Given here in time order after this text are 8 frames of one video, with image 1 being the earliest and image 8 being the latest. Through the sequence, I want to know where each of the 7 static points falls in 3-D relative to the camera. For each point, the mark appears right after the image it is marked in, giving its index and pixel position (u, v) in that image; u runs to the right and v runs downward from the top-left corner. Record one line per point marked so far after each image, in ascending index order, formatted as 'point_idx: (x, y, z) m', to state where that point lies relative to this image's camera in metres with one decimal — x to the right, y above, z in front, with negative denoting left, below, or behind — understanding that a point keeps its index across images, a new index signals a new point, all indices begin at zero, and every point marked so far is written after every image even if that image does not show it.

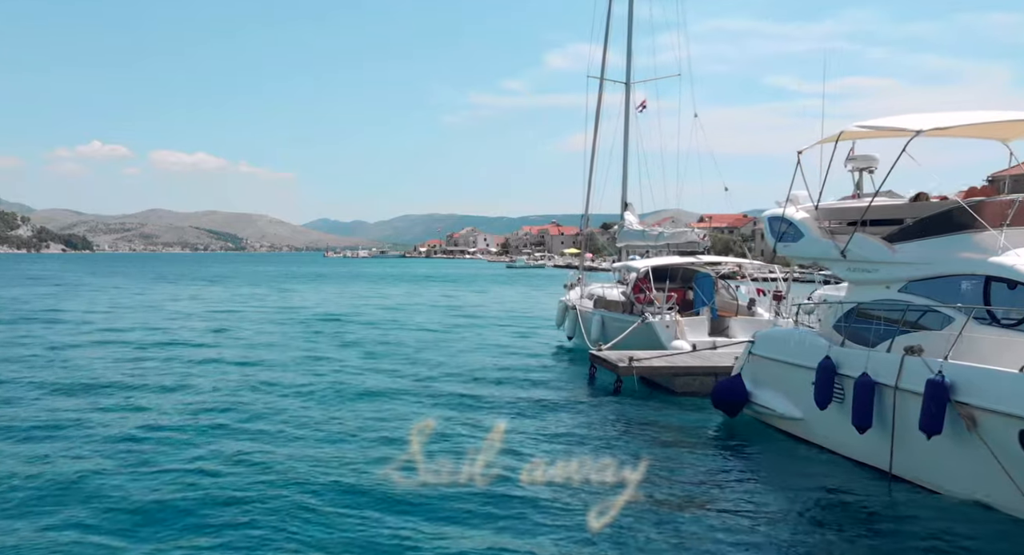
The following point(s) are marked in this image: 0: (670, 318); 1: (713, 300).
0: (+3.4, -0.9, +18.4) m
1: (+4.5, -0.5, +19.3) m
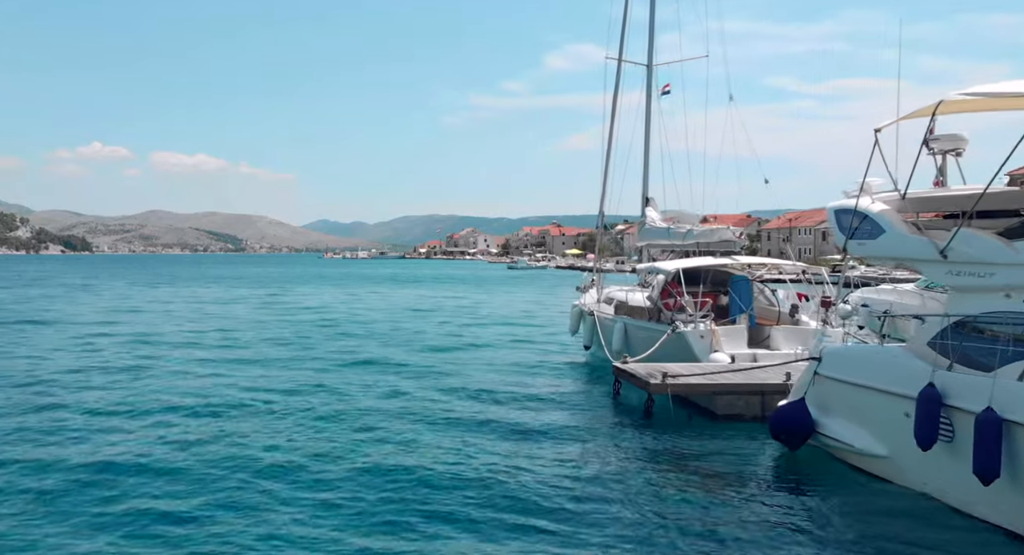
0: (+3.6, -0.9, +16.2) m
1: (+4.7, -0.6, +17.1) m
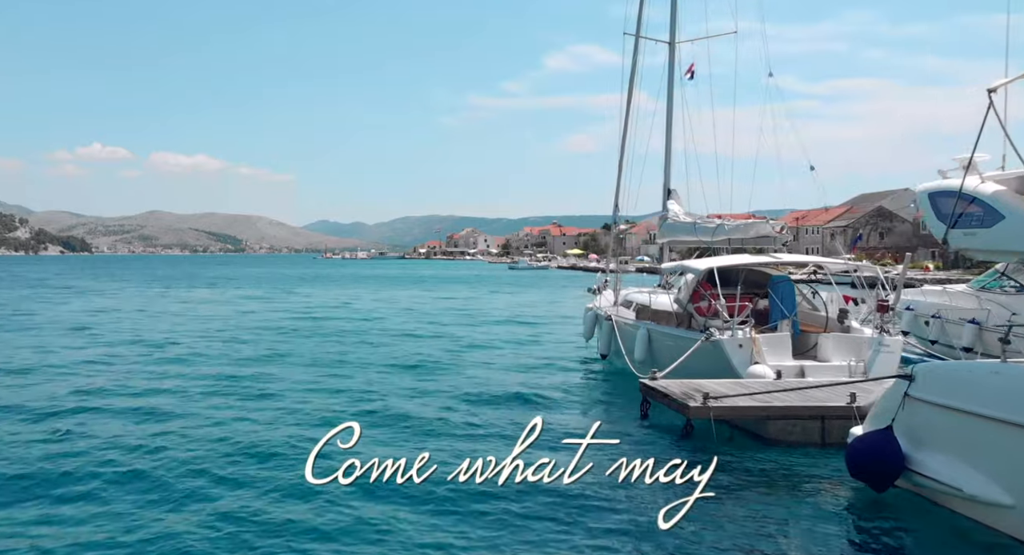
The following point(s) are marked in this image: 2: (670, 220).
0: (+3.7, -0.9, +14.1) m
1: (+4.9, -0.6, +14.9) m
2: (+3.4, +1.2, +18.7) m
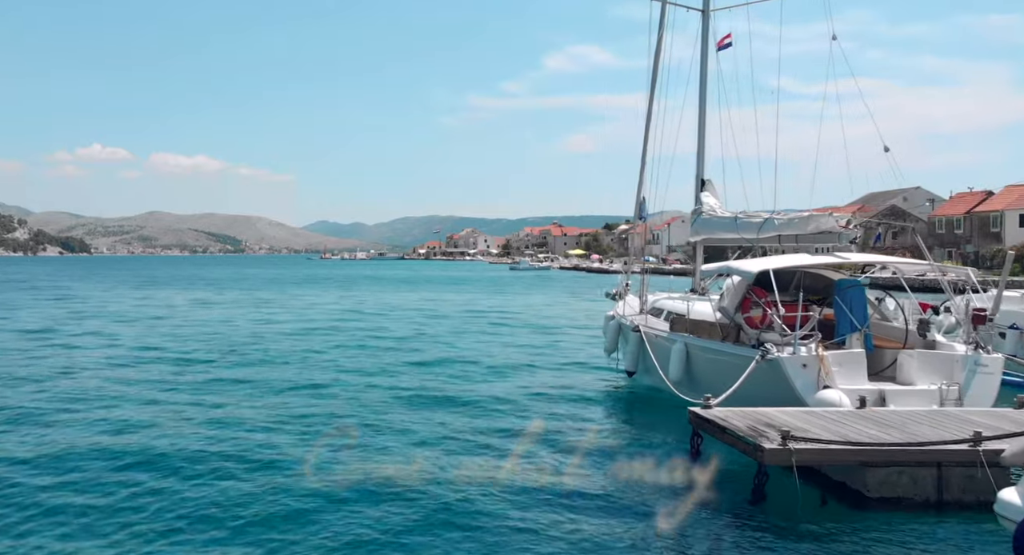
0: (+3.9, -1.0, +11.5) m
1: (+5.1, -0.6, +12.4) m
2: (+3.6, +1.2, +16.1) m
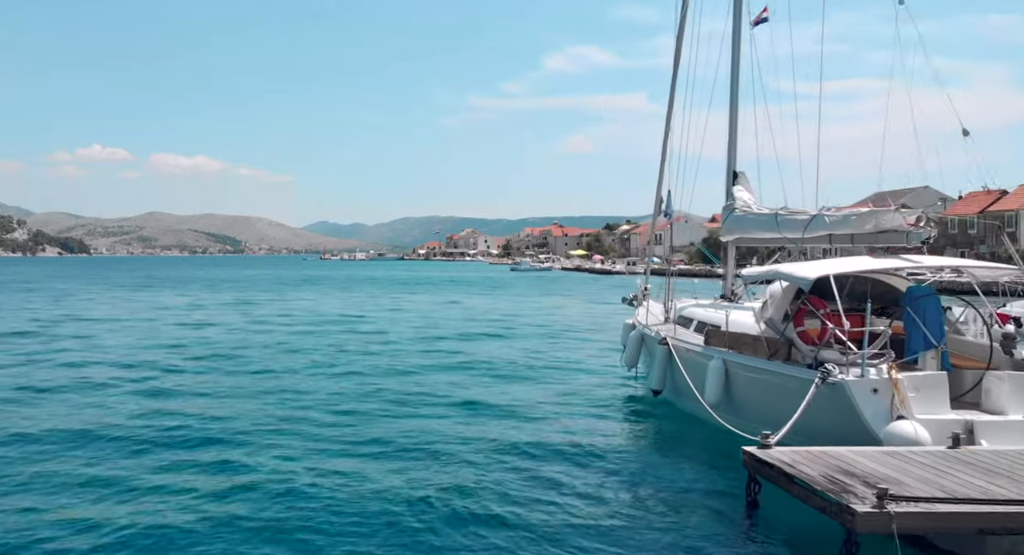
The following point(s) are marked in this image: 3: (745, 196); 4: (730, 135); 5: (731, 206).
0: (+4.1, -1.1, +9.6) m
1: (+5.2, -0.7, +10.4) m
2: (+3.8, +1.1, +14.2) m
3: (+4.0, +1.4, +14.7) m
4: (+4.6, +3.0, +18.4) m
5: (+3.7, +1.2, +14.8) m
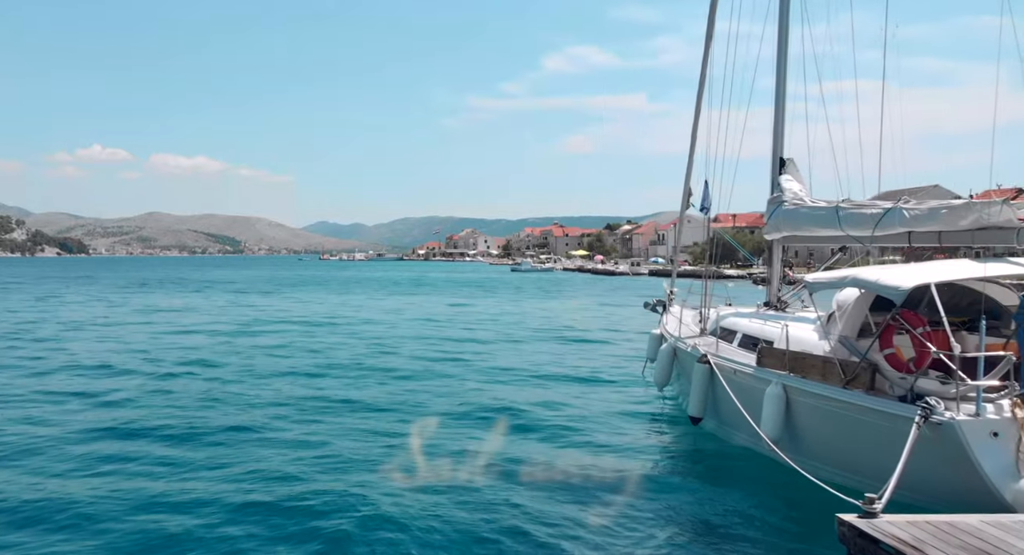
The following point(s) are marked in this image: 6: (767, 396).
0: (+4.2, -1.2, +7.4) m
1: (+5.4, -0.8, +8.3) m
2: (+3.9, +1.0, +12.0) m
3: (+4.1, +1.3, +12.5) m
4: (+4.8, +2.9, +16.3) m
5: (+3.9, +1.1, +12.6) m
6: (+2.9, -1.3, +9.7) m
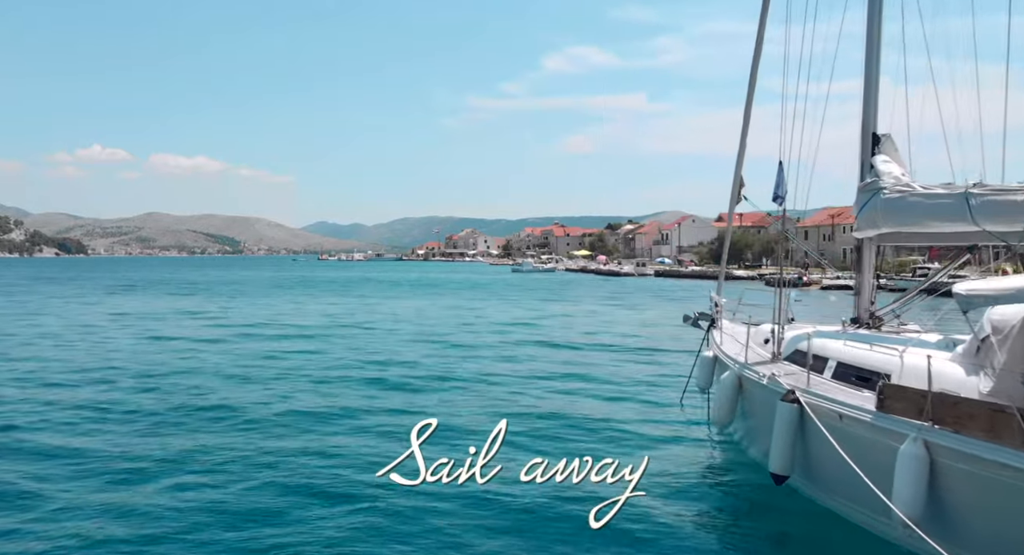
0: (+4.4, -1.3, +4.6) m
1: (+5.6, -0.9, +5.4) m
2: (+4.1, +0.9, +9.2) m
3: (+4.3, +1.2, +9.7) m
4: (+5.0, +2.8, +13.4) m
5: (+4.1, +1.0, +9.7) m
6: (+3.1, -1.4, +6.8) m
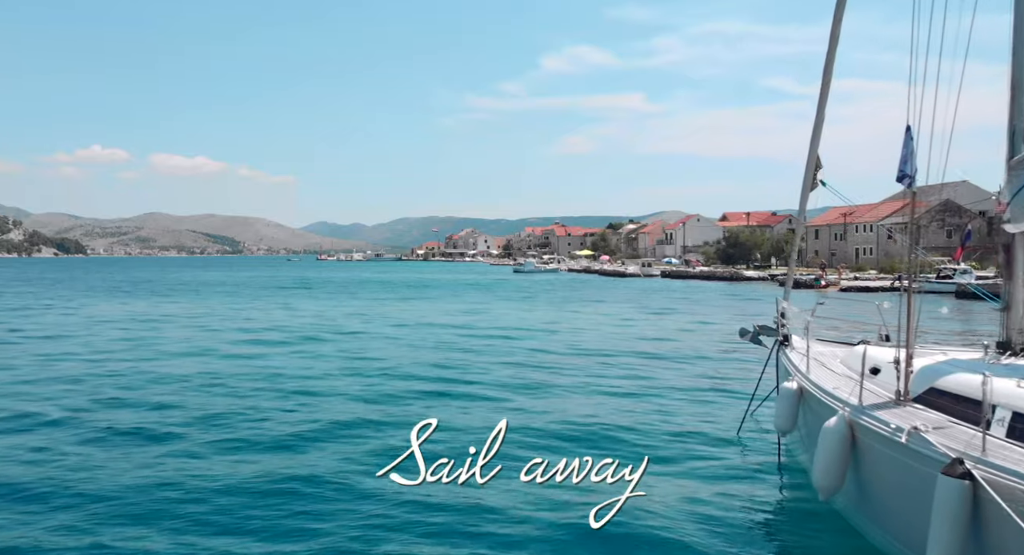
0: (+4.6, -1.4, +1.9) m
1: (+5.8, -1.0, +2.7) m
2: (+4.3, +0.8, +6.5) m
3: (+4.5, +1.1, +7.0) m
4: (+5.2, +2.7, +10.7) m
5: (+4.3, +0.9, +7.0) m
6: (+3.3, -1.5, +4.1) m
